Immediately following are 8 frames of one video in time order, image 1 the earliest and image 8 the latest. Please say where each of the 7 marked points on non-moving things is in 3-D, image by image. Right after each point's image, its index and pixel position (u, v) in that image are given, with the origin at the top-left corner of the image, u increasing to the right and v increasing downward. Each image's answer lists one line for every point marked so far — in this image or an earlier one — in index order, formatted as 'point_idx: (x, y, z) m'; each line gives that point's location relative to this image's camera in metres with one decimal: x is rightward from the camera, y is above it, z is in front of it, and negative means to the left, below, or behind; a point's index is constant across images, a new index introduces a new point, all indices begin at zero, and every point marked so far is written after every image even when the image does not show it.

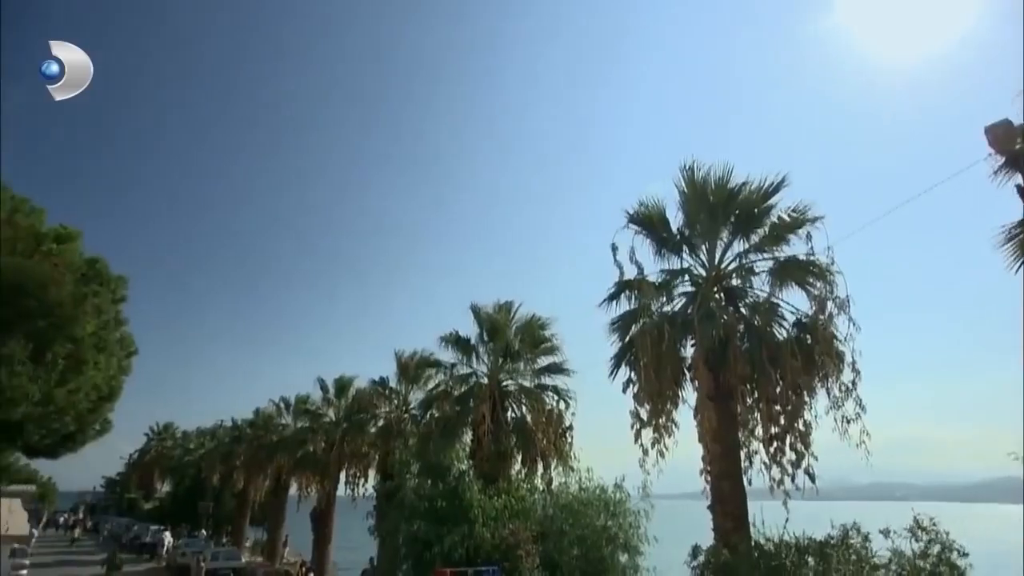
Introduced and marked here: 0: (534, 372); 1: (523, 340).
0: (+0.8, -2.7, +18.0) m
1: (+0.4, -1.6, +17.8) m
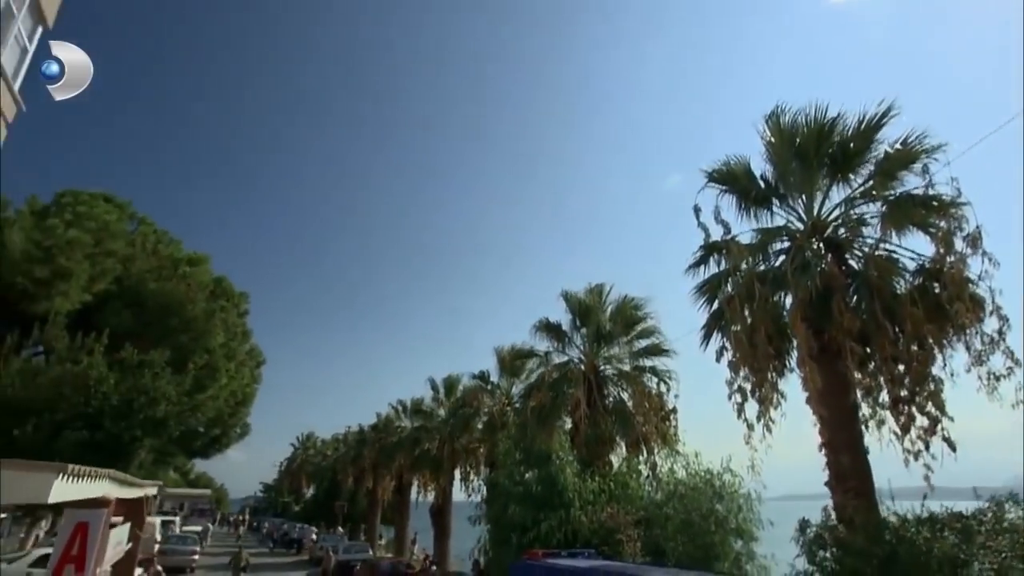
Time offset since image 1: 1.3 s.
0: (+3.7, -2.0, +17.3) m
1: (+3.1, -1.0, +17.1) m
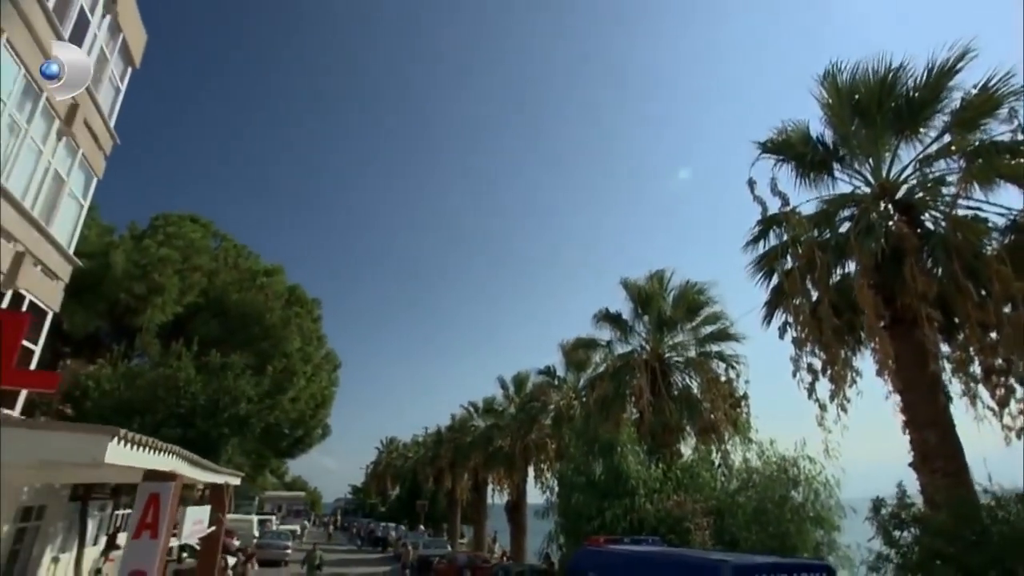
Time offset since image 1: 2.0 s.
0: (+5.5, -1.6, +16.7) m
1: (+4.9, -0.6, +16.6) m
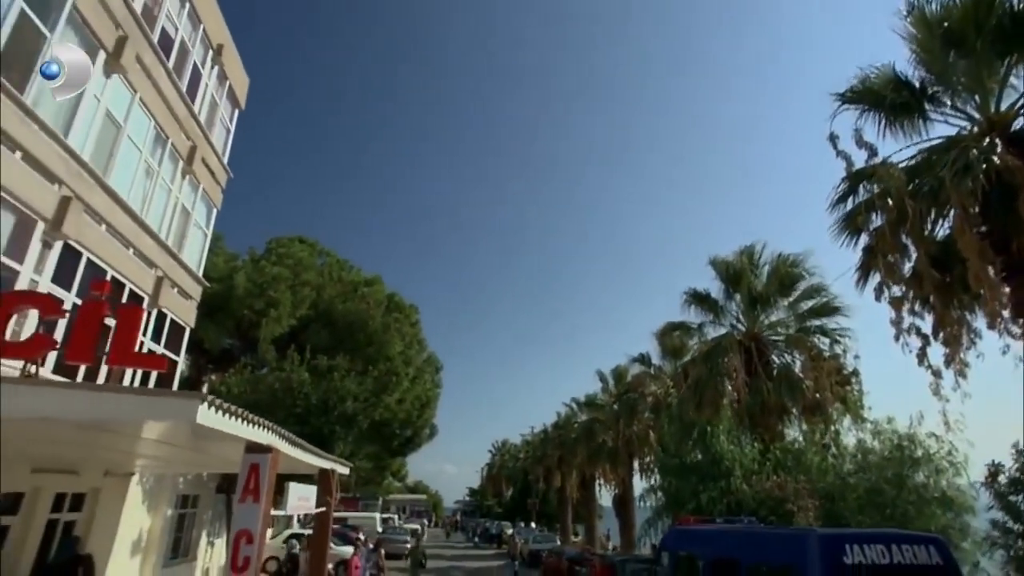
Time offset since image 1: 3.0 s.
0: (+7.9, -0.8, +15.7) m
1: (+7.2, +0.1, +15.7) m
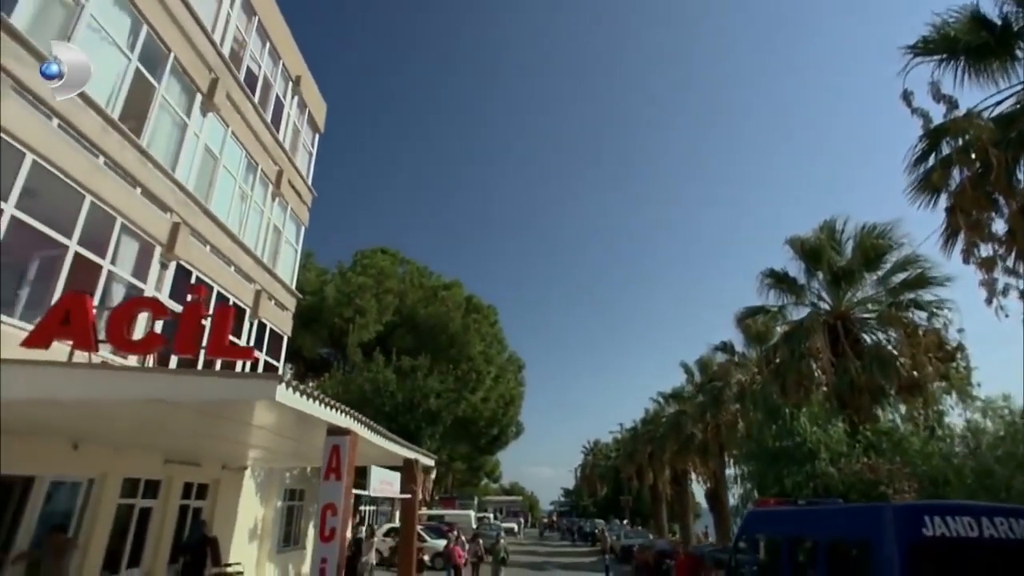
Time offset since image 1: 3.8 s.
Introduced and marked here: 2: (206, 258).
0: (+9.7, -0.1, +14.7) m
1: (+9.0, +0.8, +14.8) m
2: (-7.0, +0.7, +12.9) m
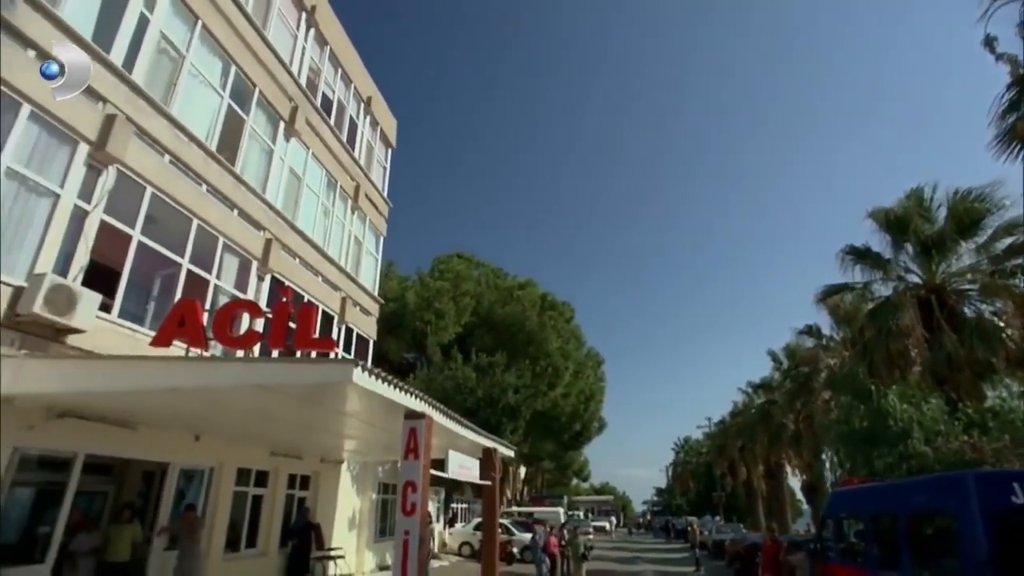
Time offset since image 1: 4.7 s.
0: (+11.4, +0.7, +13.5) m
1: (+10.6, +1.5, +13.8) m
2: (-5.4, +0.5, +14.2) m
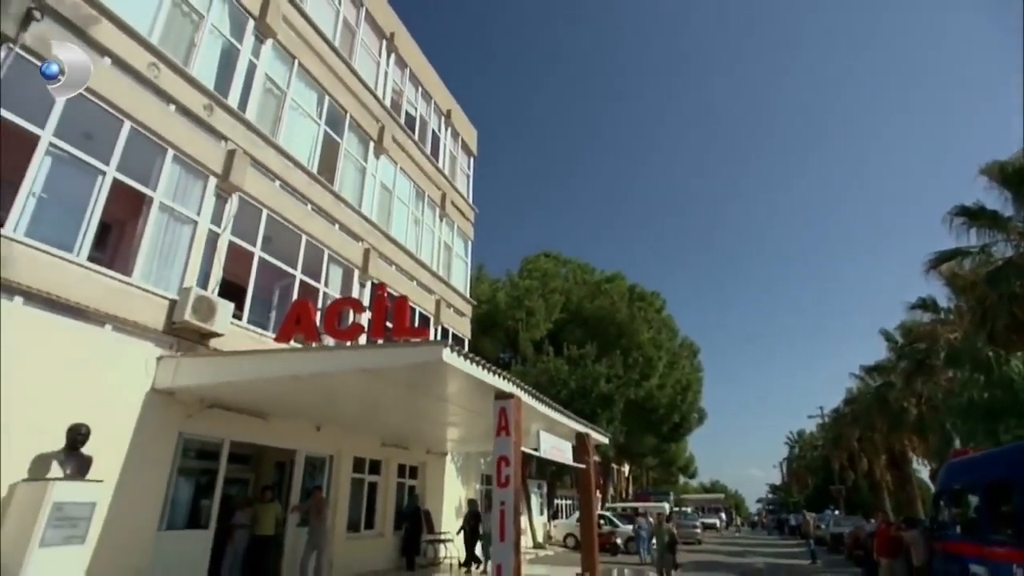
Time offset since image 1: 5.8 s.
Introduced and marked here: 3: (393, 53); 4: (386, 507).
0: (+13.2, +1.7, +12.0) m
1: (+12.4, +2.5, +12.5) m
2: (-3.3, +0.3, +15.5) m
3: (-3.5, +7.0, +16.8) m
4: (-3.2, -5.5, +14.3) m
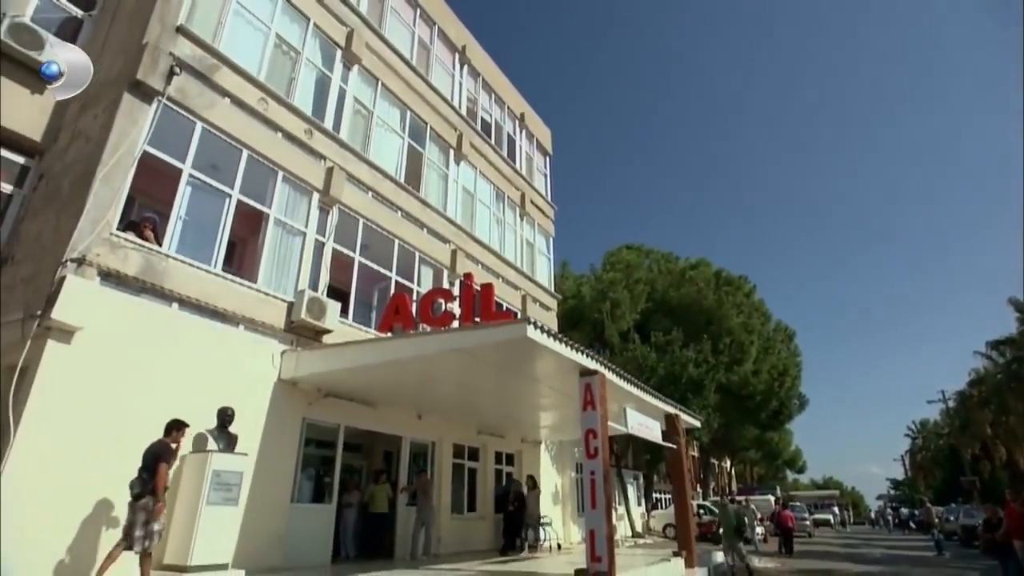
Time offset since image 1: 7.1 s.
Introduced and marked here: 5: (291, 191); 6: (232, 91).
0: (+14.6, +2.9, +10.5) m
1: (+13.9, +3.6, +11.0) m
2: (-1.0, +0.4, +16.3) m
3: (-1.5, +7.0, +17.8) m
4: (-0.7, -5.4, +15.1) m
5: (-4.4, +1.9, +11.1) m
6: (-5.0, +3.6, +10.2) m
